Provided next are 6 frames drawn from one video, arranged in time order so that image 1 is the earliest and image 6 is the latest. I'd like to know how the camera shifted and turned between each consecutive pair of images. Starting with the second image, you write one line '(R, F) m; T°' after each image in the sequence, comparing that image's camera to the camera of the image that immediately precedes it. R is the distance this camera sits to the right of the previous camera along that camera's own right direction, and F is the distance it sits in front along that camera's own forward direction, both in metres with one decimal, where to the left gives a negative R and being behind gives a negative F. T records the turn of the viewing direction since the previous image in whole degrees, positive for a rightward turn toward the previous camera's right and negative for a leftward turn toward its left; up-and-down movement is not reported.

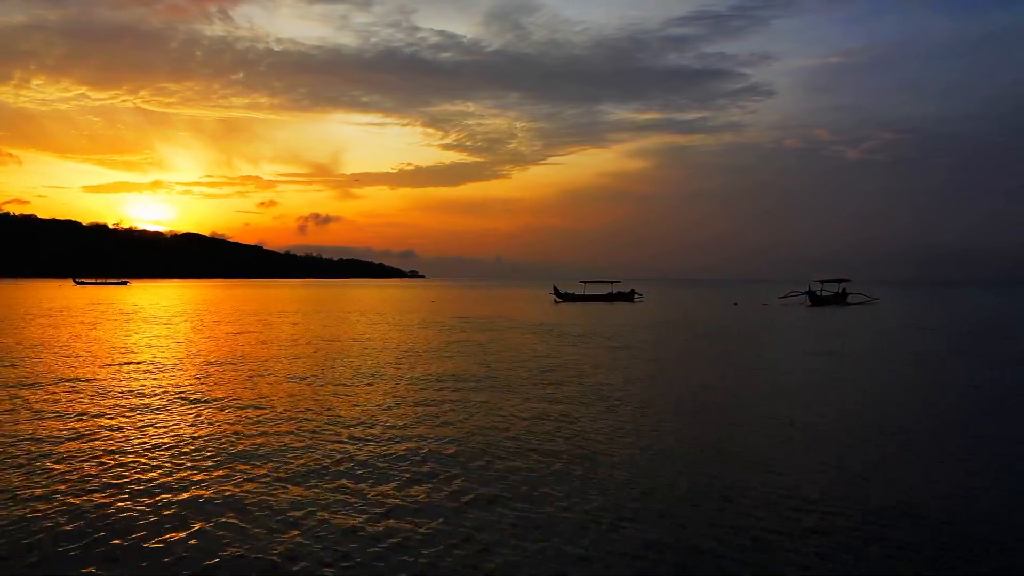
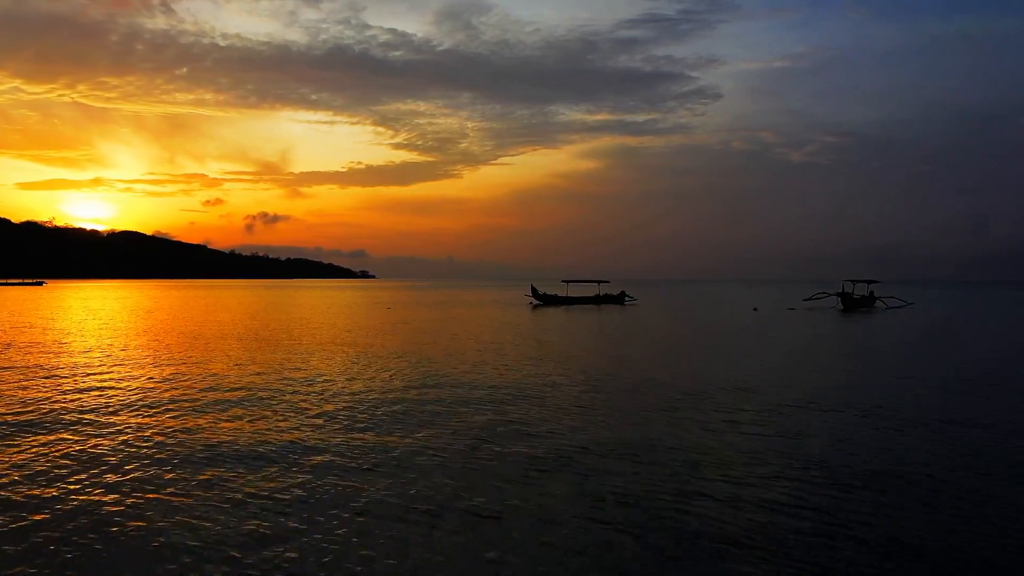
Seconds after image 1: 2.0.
(-1.4, +5.7) m; +4°
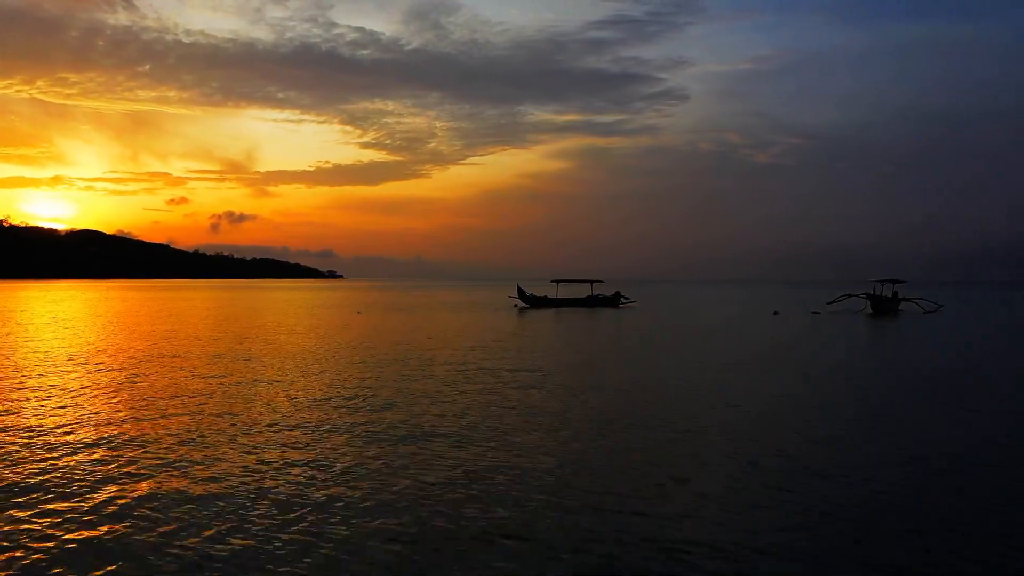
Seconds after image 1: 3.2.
(-1.0, +3.4) m; +3°
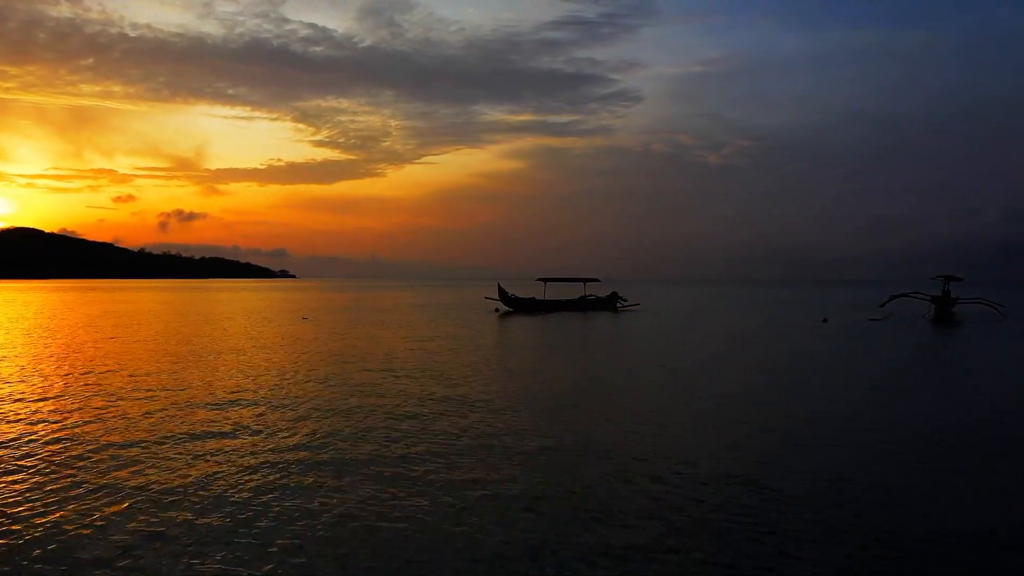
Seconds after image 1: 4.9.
(-1.5, +4.9) m; +4°
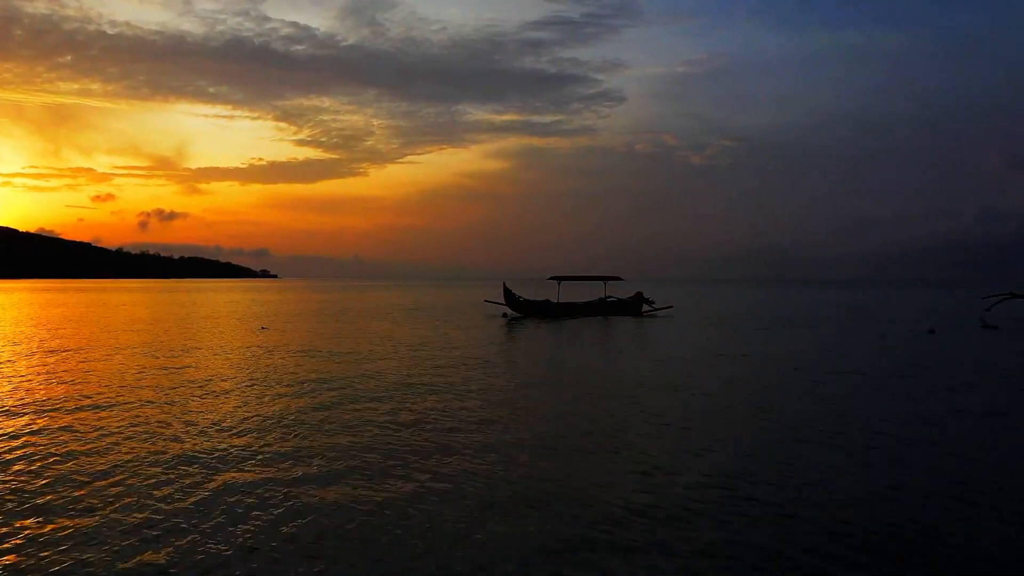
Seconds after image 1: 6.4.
(-1.4, +4.4) m; +1°
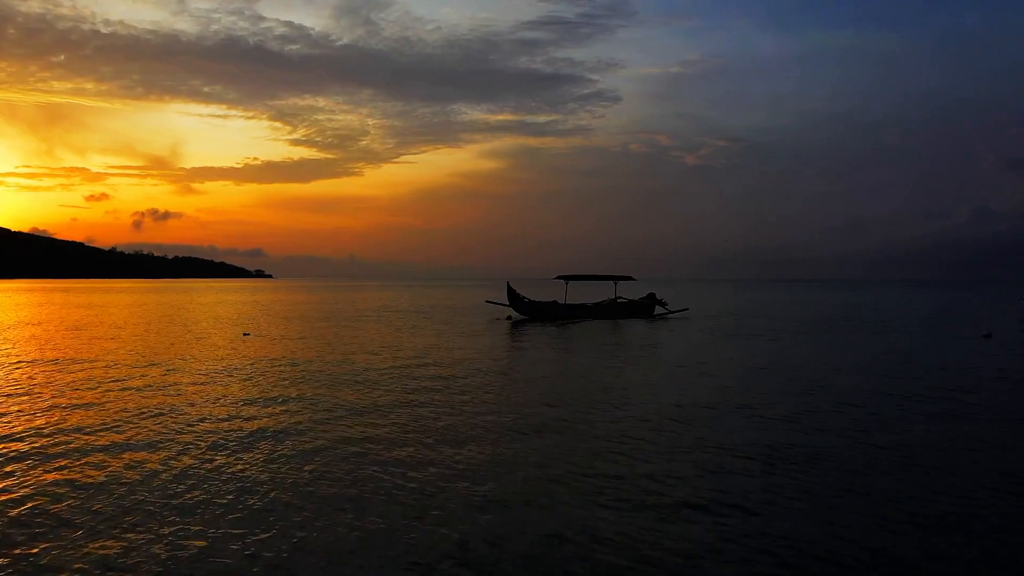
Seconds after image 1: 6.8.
(-0.5, +1.6) m; 0°
